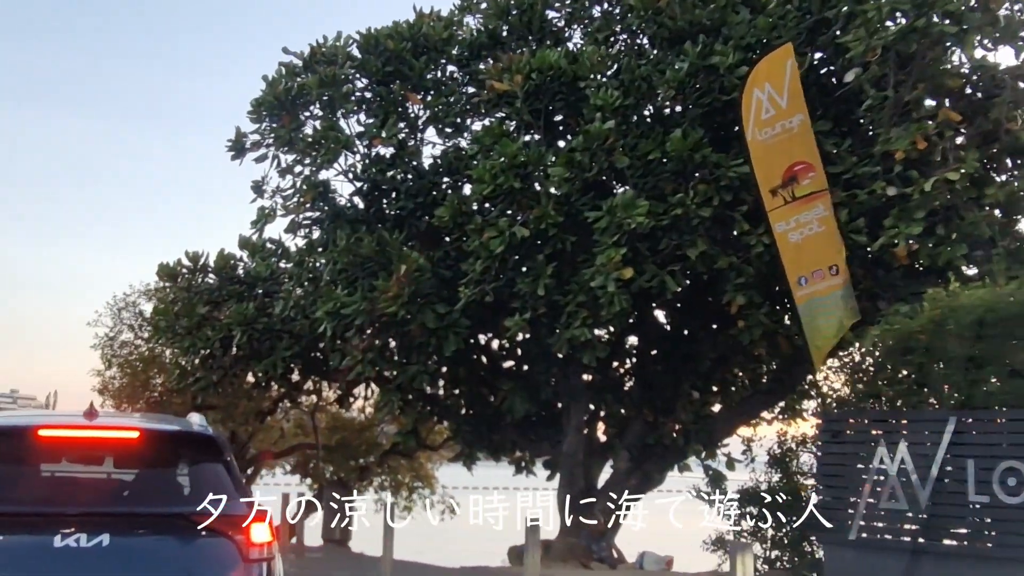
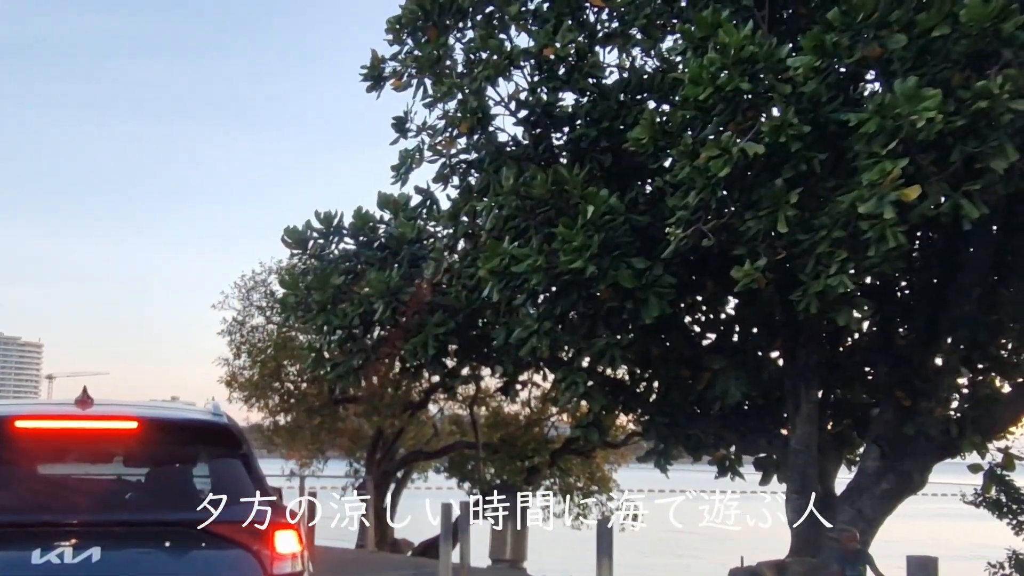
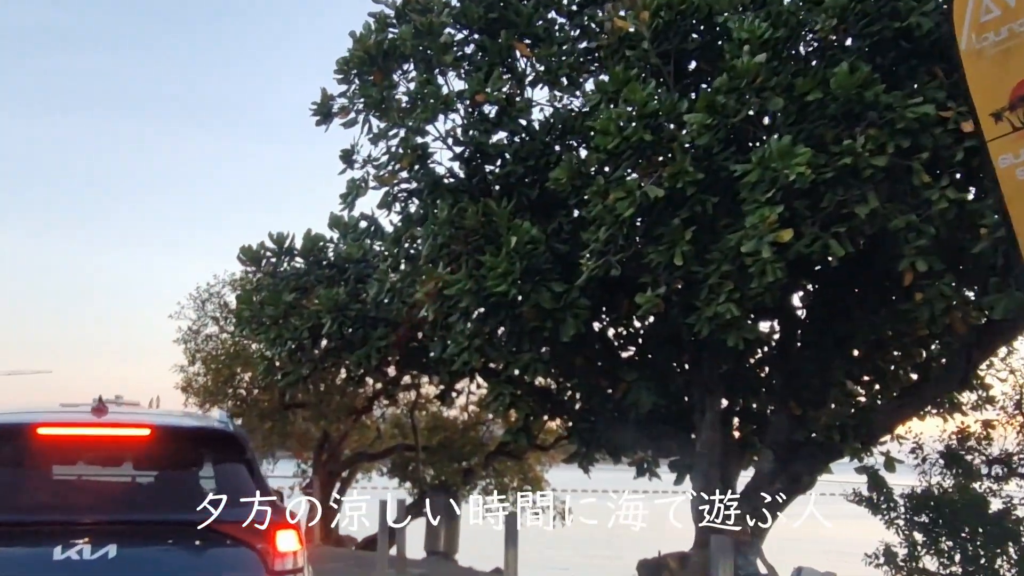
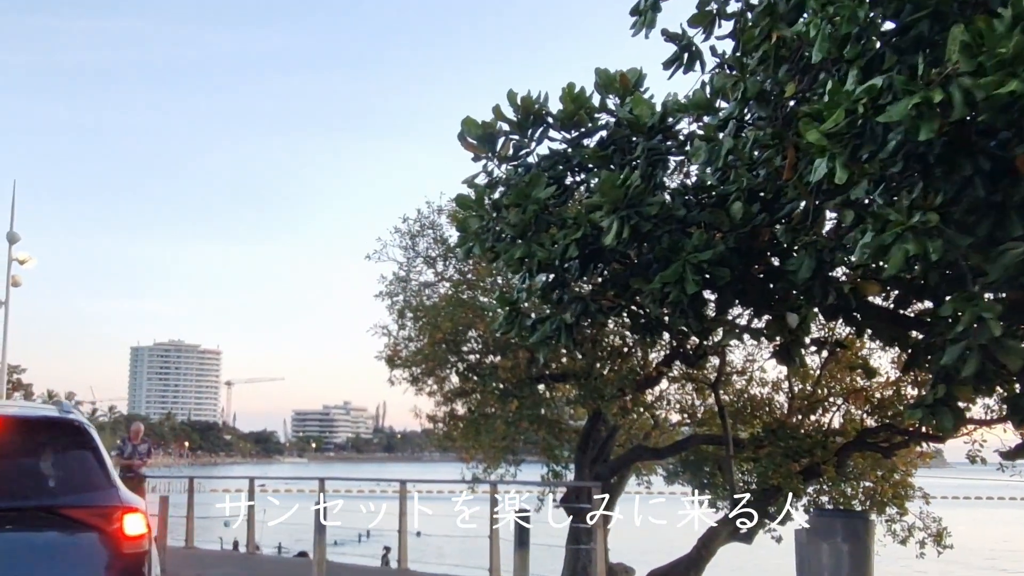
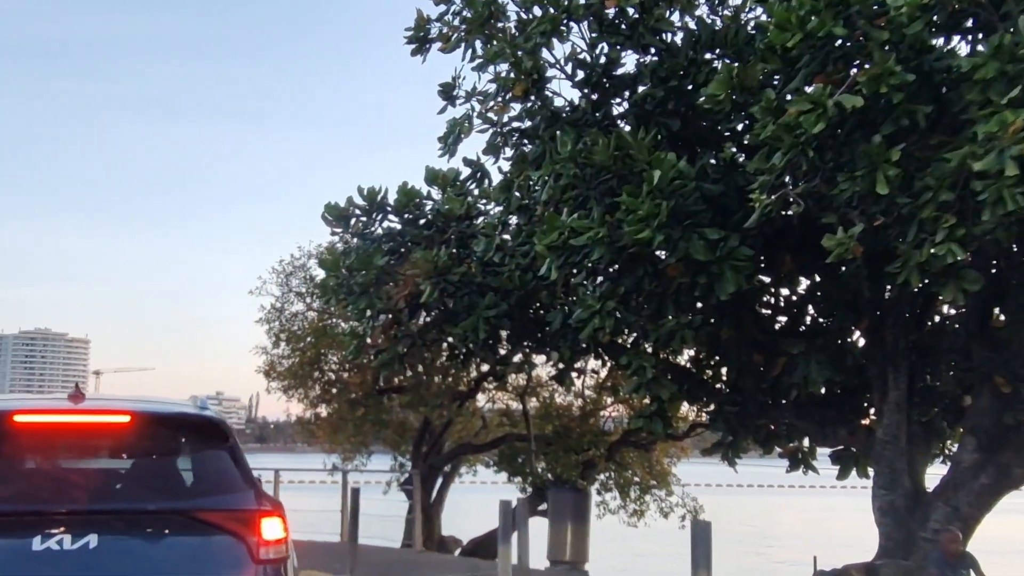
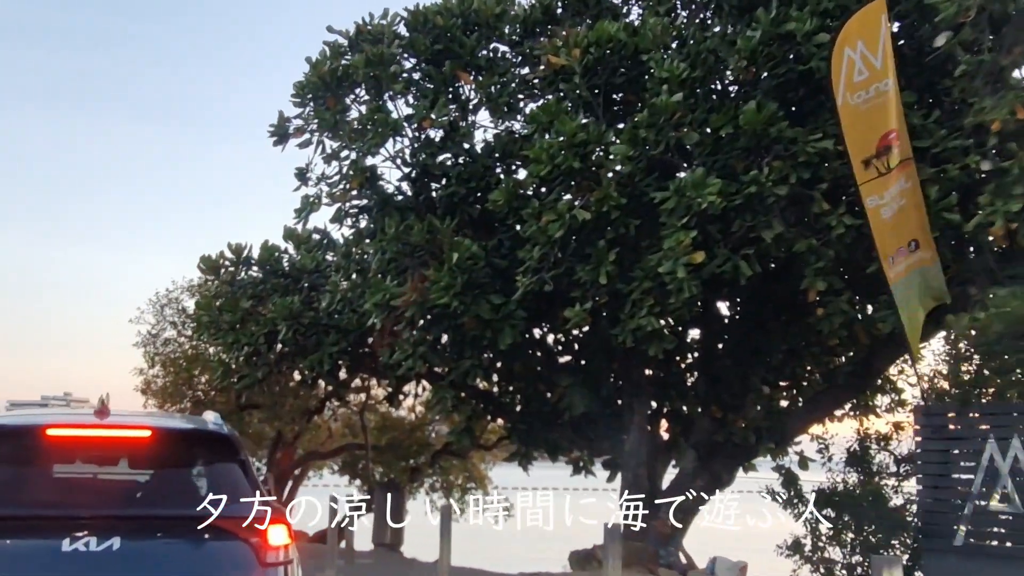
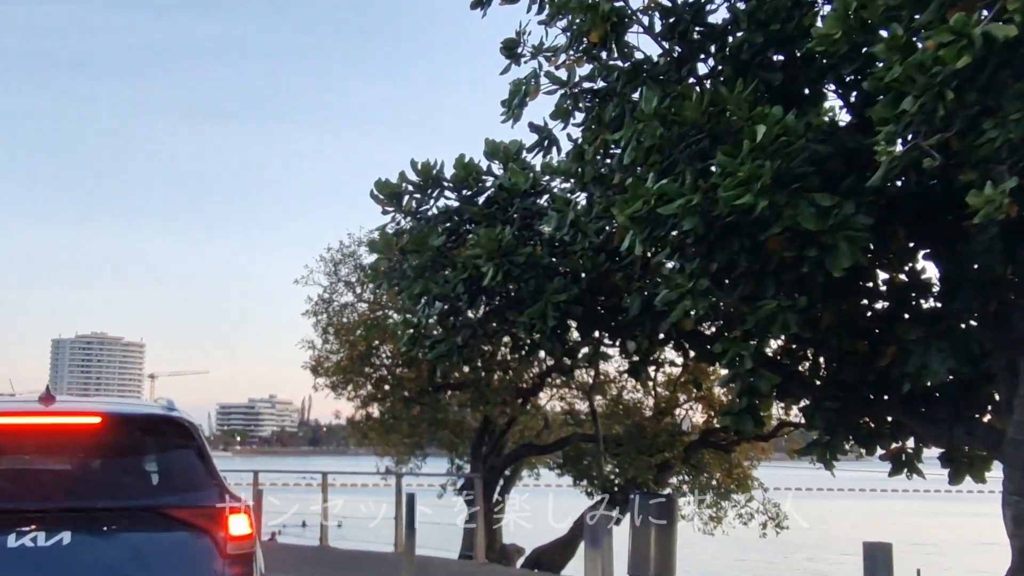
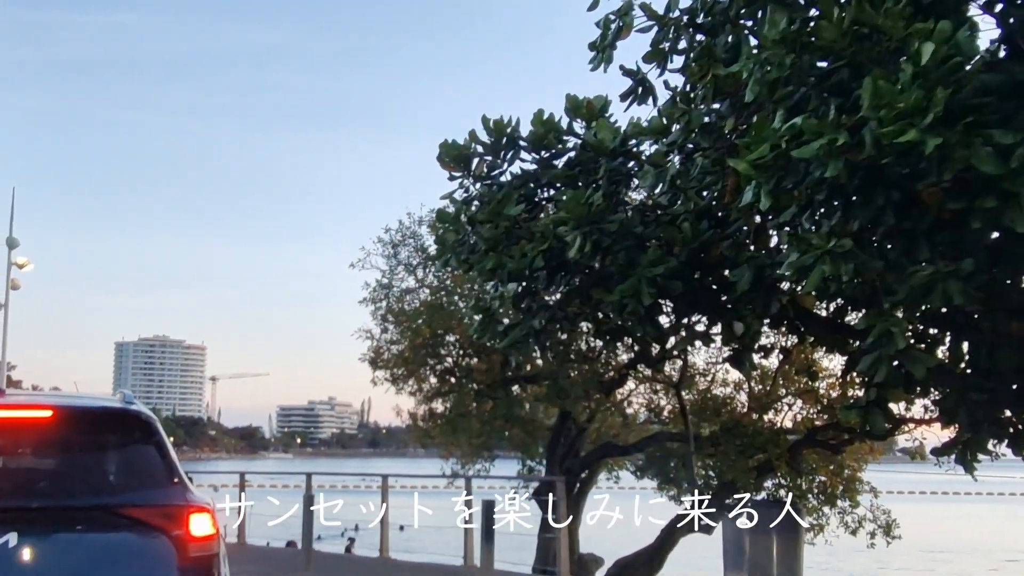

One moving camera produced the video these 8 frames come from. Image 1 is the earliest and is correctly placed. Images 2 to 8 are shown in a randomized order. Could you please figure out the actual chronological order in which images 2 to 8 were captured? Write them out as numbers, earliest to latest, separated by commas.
6, 3, 2, 5, 7, 8, 4
